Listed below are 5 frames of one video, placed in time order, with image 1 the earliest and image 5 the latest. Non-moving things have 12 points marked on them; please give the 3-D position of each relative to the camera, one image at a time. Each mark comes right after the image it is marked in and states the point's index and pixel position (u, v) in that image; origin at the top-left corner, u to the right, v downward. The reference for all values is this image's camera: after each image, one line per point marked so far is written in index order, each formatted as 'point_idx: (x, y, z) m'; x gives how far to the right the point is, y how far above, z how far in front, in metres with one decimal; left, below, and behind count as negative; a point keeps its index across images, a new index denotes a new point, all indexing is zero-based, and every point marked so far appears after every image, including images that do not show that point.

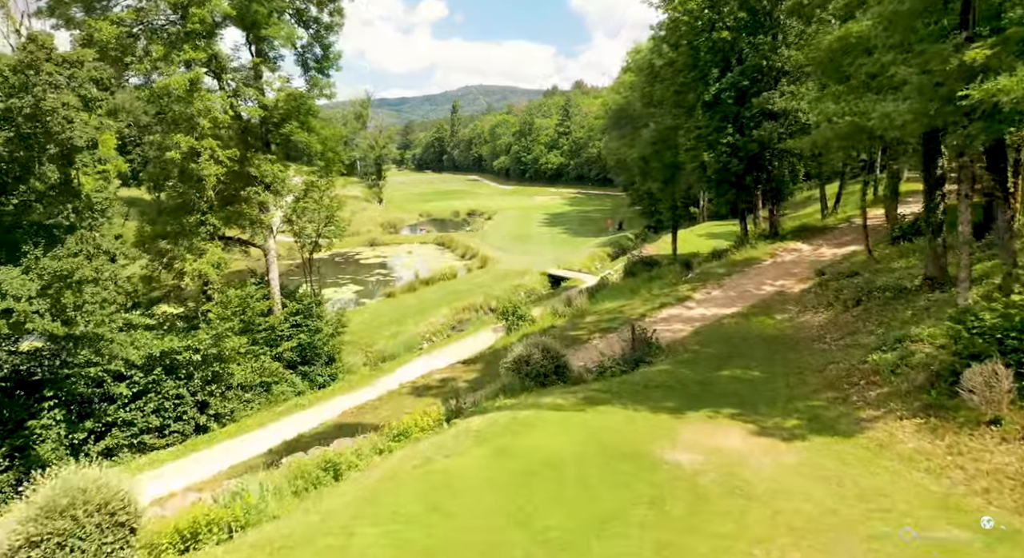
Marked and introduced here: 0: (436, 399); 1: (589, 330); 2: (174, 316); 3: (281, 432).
0: (-1.5, -2.5, +13.3) m
1: (+2.0, -1.3, +16.8) m
2: (-9.5, -1.1, +18.4) m
3: (-5.8, -3.9, +16.6) m
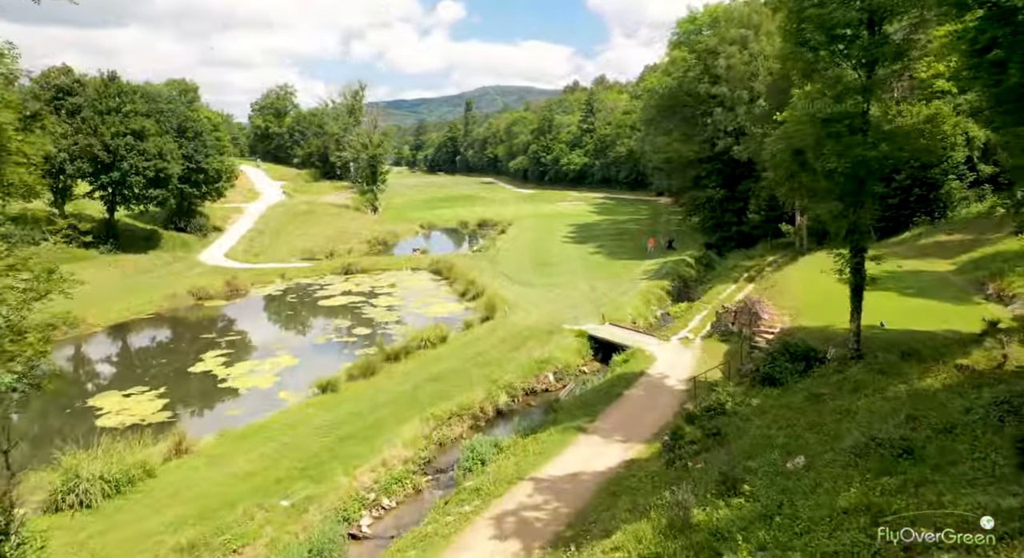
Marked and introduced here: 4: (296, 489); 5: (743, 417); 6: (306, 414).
0: (-1.5, -5.0, -1.5) m
1: (+2.2, -3.8, +1.9) m
2: (-9.2, -3.6, +3.8) m
3: (-5.6, -6.4, +1.9) m
4: (-5.1, -4.9, +15.2) m
5: (+4.9, -2.9, +14.0) m
6: (-6.2, -4.0, +19.5) m
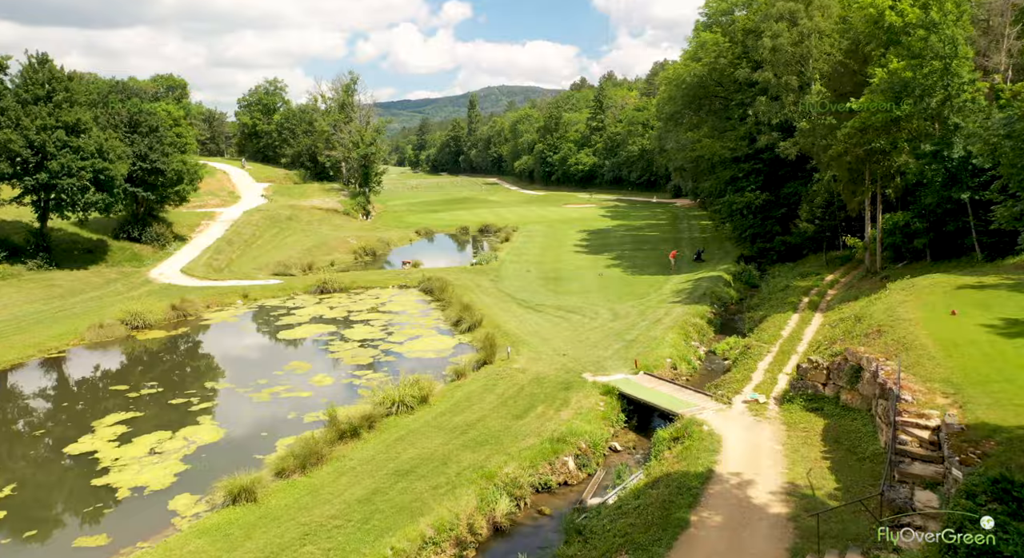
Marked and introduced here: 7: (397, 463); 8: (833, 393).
0: (-1.5, -6.2, -8.6) m
1: (+2.1, -5.0, -5.2) m
2: (-9.3, -4.8, -3.2) m
3: (-5.7, -7.6, -5.1) m
4: (-5.1, -6.1, +8.2) m
5: (+4.9, -4.0, +6.9) m
6: (-6.1, -5.2, +12.5) m
7: (-2.8, -4.4, +16.3) m
8: (+8.7, -3.1, +17.8) m
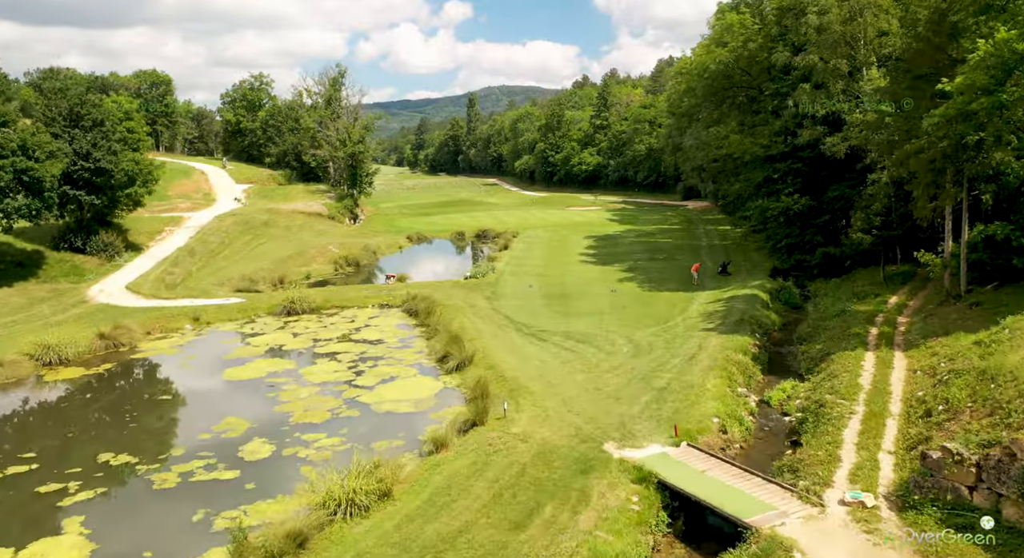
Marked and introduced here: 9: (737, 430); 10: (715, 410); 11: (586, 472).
0: (-1.6, -7.2, -14.4) m
1: (+2.0, -6.0, -11.0) m
2: (-9.4, -5.8, -9.1) m
3: (-5.7, -8.6, -10.9) m
4: (-5.1, -7.1, +2.4) m
5: (+4.9, -5.0, +1.0) m
6: (-6.2, -6.2, +6.7) m
7: (-2.9, -5.4, +10.5) m
8: (+8.7, -4.1, +12.0) m
9: (+6.4, -4.2, +18.7) m
10: (+6.0, -3.8, +19.4) m
11: (+1.8, -4.4, +15.6) m
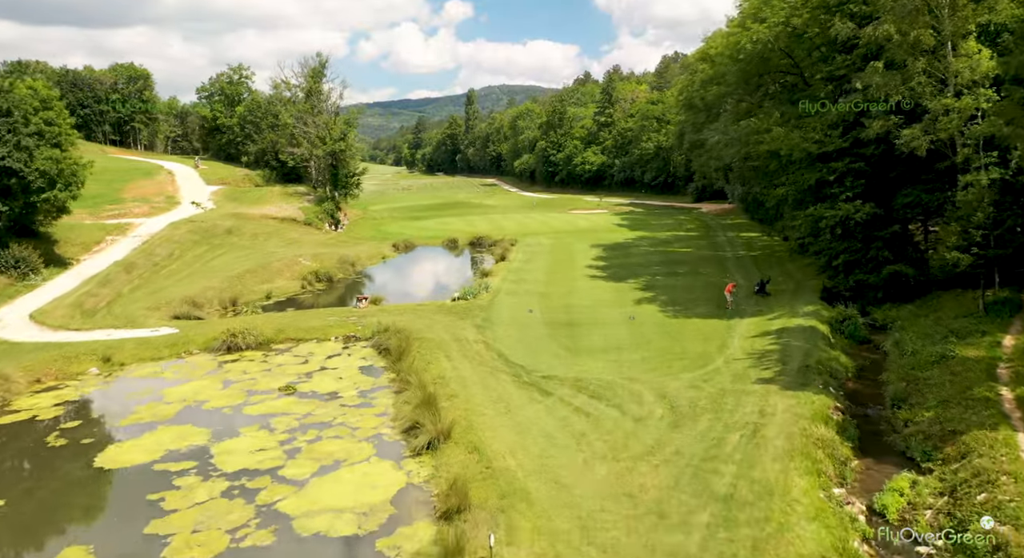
0: (-1.8, -8.3, -21.3) m
1: (+1.8, -7.2, -17.9) m
2: (-9.6, -6.9, -16.0) m
3: (-6.0, -9.7, -17.8) m
4: (-5.3, -8.2, -4.5) m
5: (+4.7, -6.2, -5.8) m
6: (-6.4, -7.3, -0.2) m
7: (-3.1, -6.5, +3.6) m
8: (+8.5, -5.3, +5.1) m
9: (+6.2, -5.4, +11.8) m
10: (+5.8, -5.0, +12.5) m
11: (+1.6, -5.6, +8.7) m
